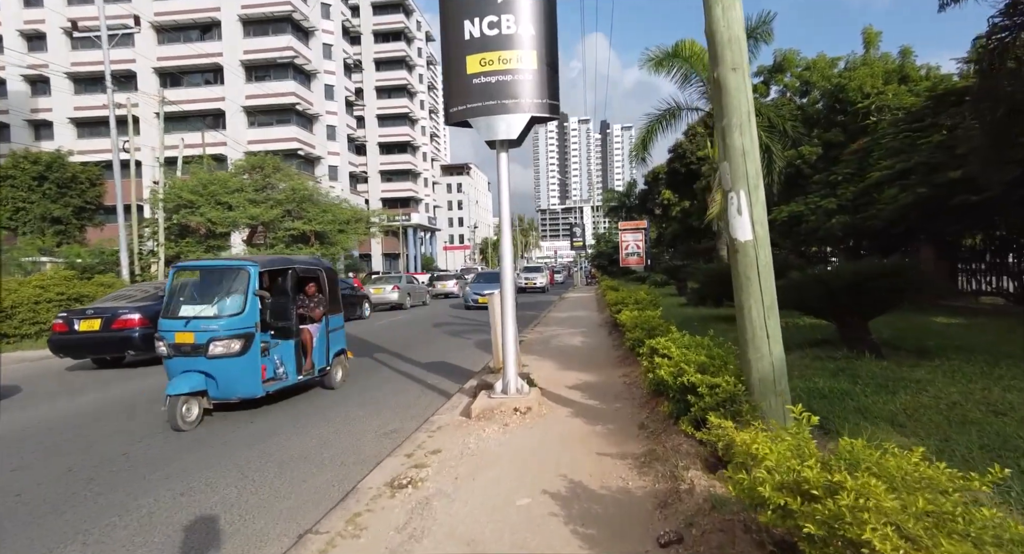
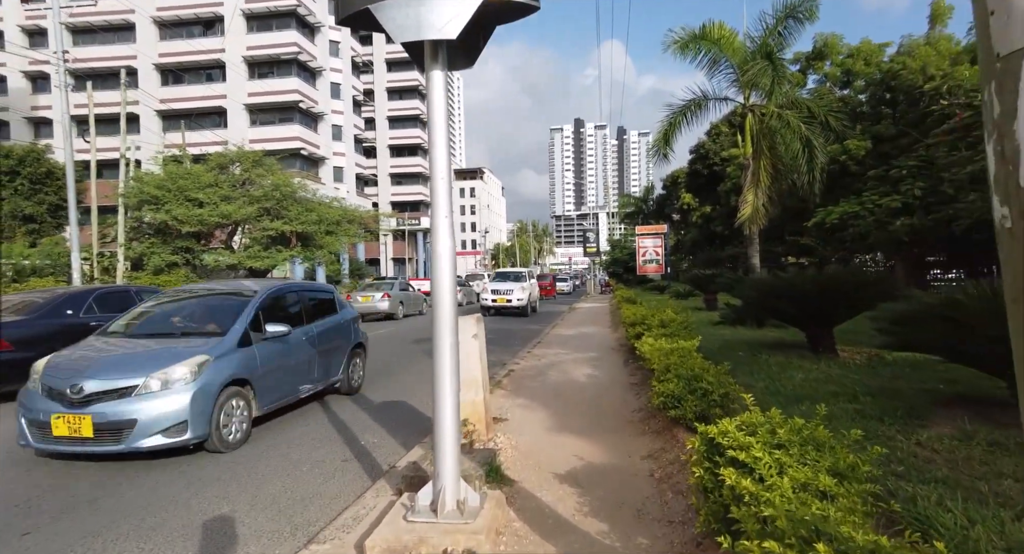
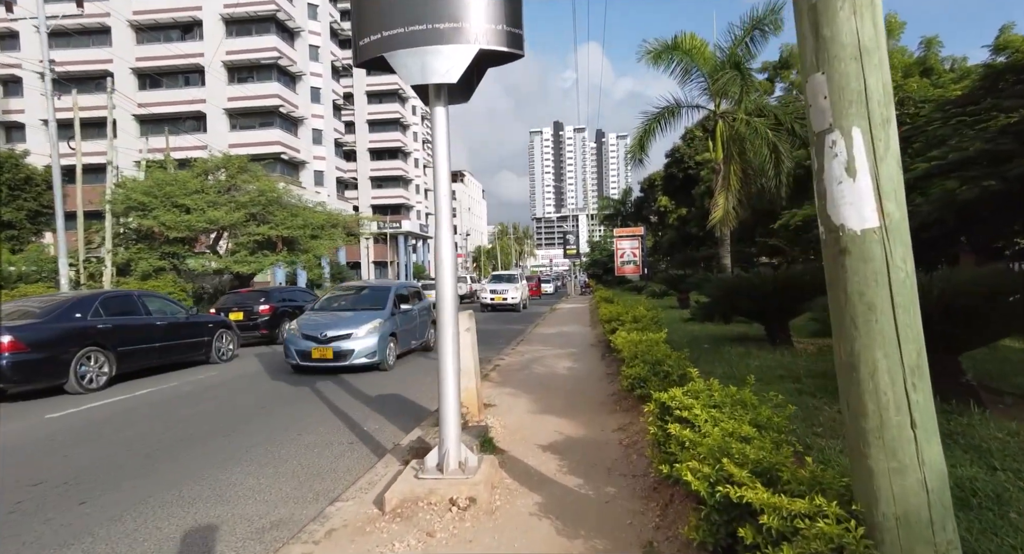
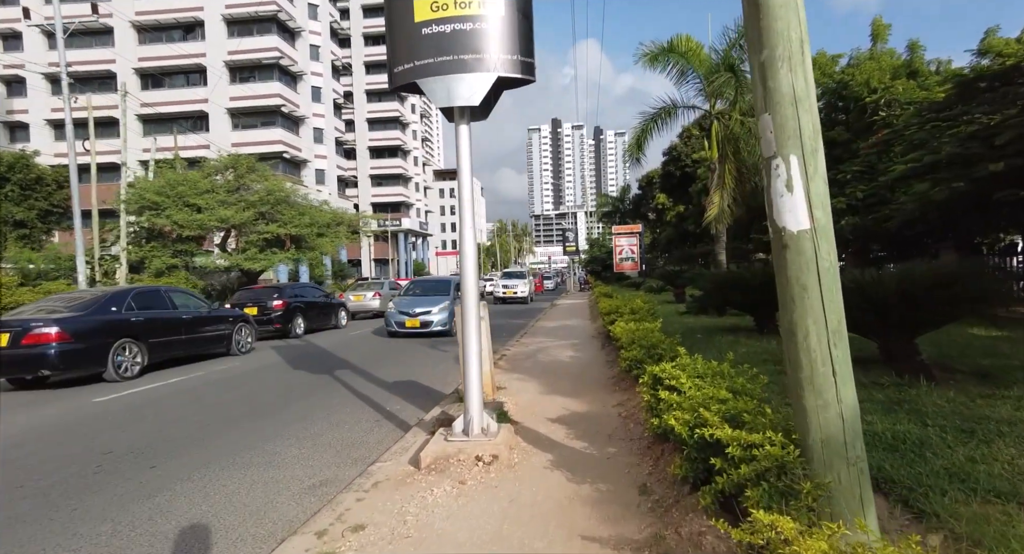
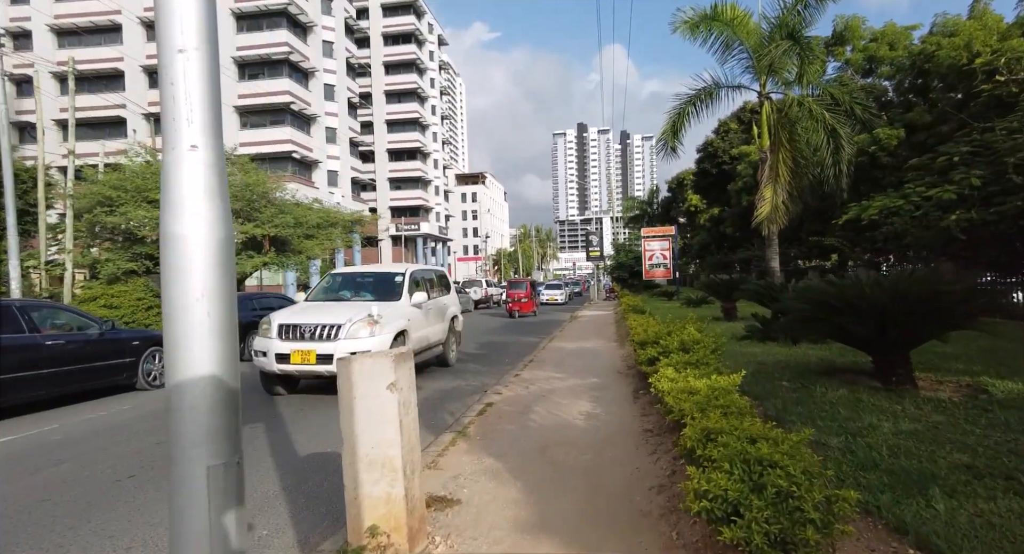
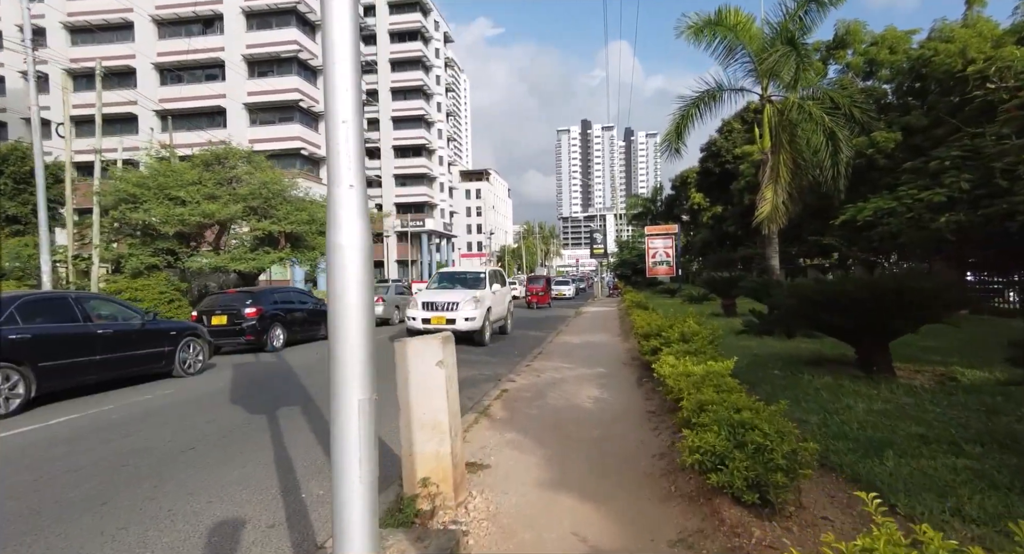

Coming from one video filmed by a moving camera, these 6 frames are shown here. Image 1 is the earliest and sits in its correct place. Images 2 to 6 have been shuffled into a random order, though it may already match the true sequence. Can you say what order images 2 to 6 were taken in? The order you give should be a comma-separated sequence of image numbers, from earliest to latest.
4, 3, 2, 6, 5
